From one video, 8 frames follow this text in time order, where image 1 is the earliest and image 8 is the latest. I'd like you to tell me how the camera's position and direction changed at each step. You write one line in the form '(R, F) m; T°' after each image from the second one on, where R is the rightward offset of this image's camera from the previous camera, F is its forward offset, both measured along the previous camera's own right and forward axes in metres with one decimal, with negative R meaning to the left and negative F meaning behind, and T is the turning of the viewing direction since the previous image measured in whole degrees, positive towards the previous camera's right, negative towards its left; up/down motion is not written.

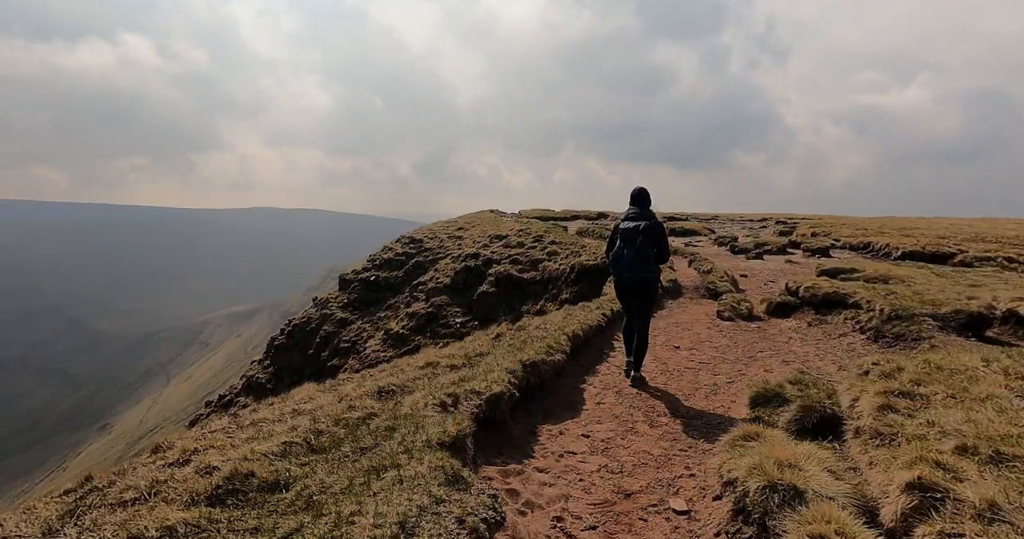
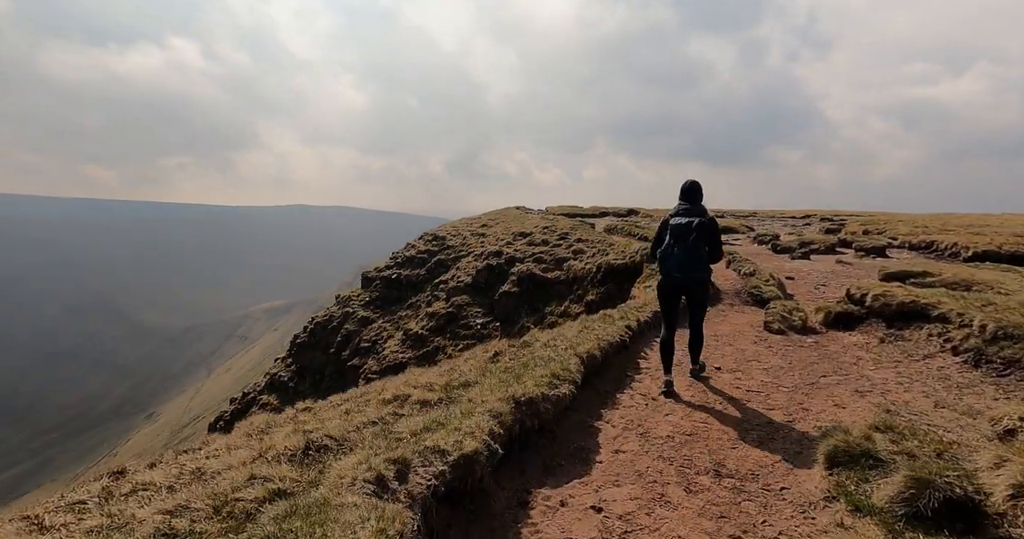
(+0.5, +2.0) m; -3°
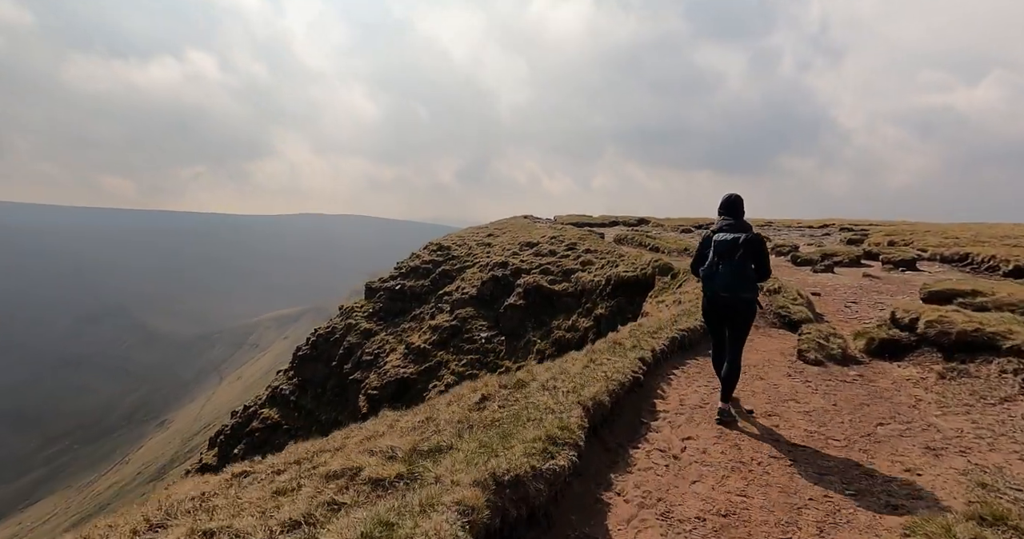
(+0.3, +1.5) m; -1°
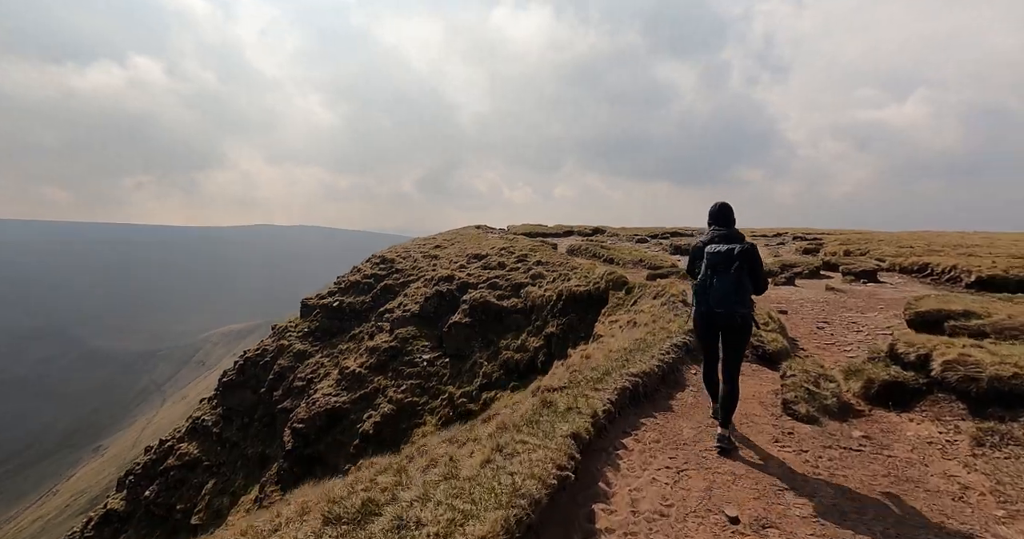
(+1.0, +3.0) m; +4°
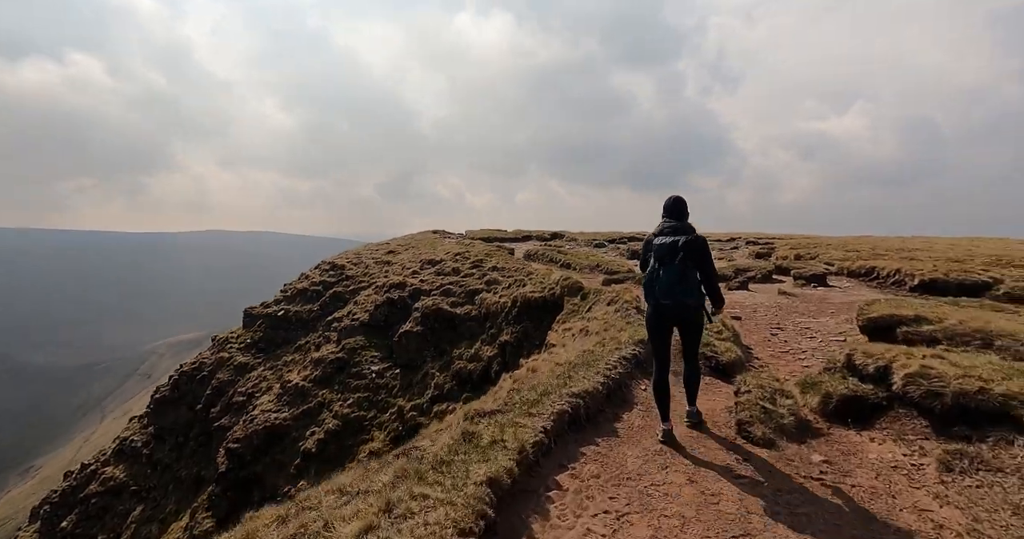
(+0.6, +1.1) m; +4°
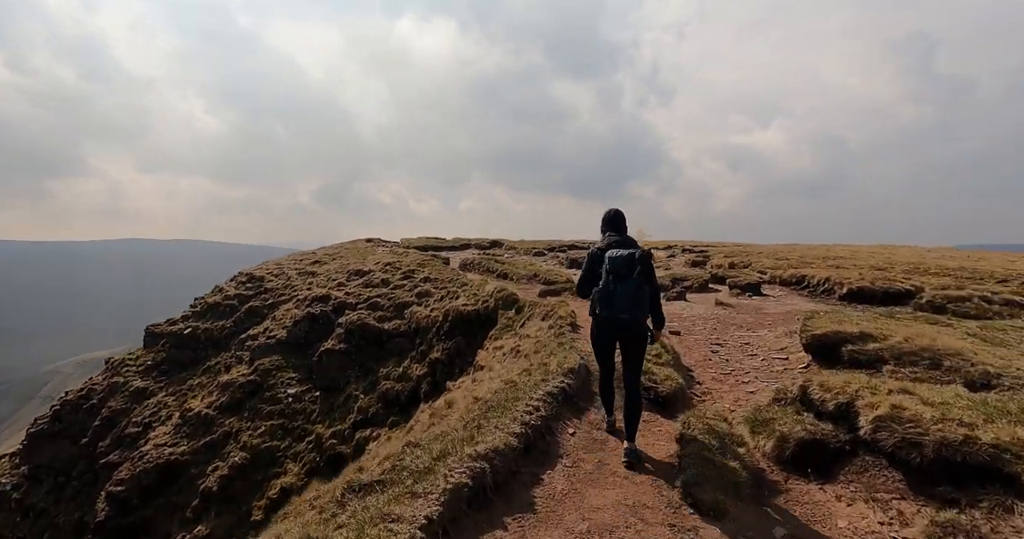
(+0.7, +1.8) m; +6°
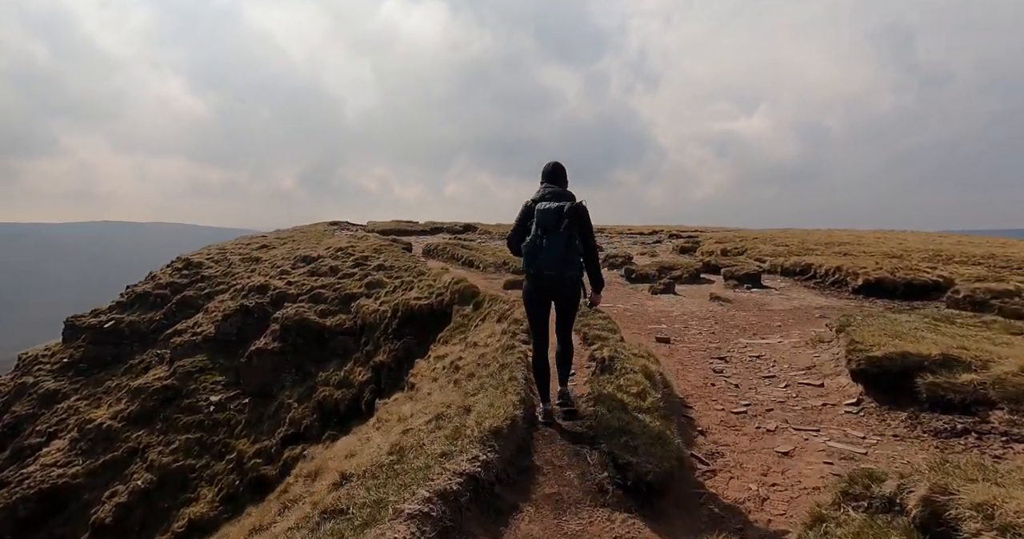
(+1.2, +4.4) m; +2°
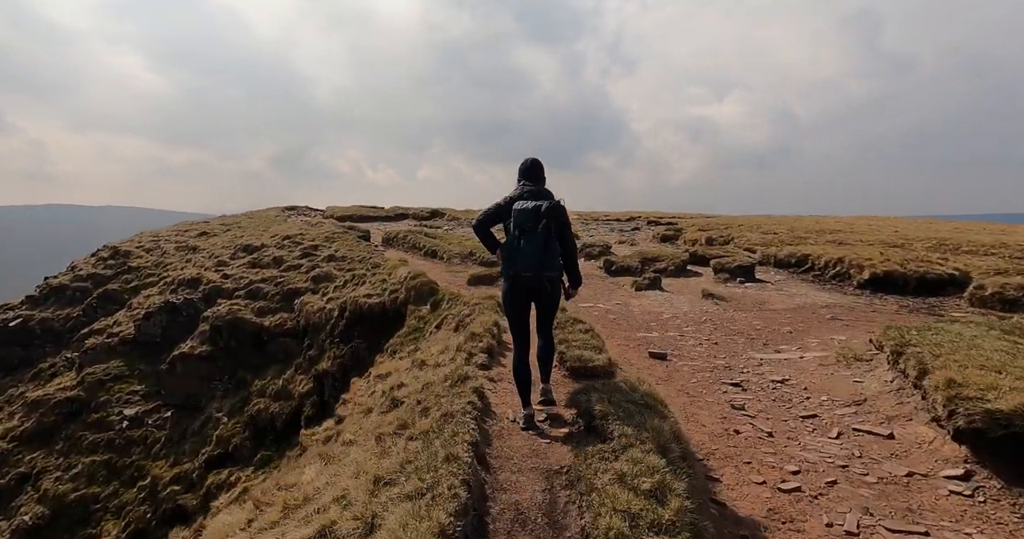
(+0.4, +3.2) m; +3°
